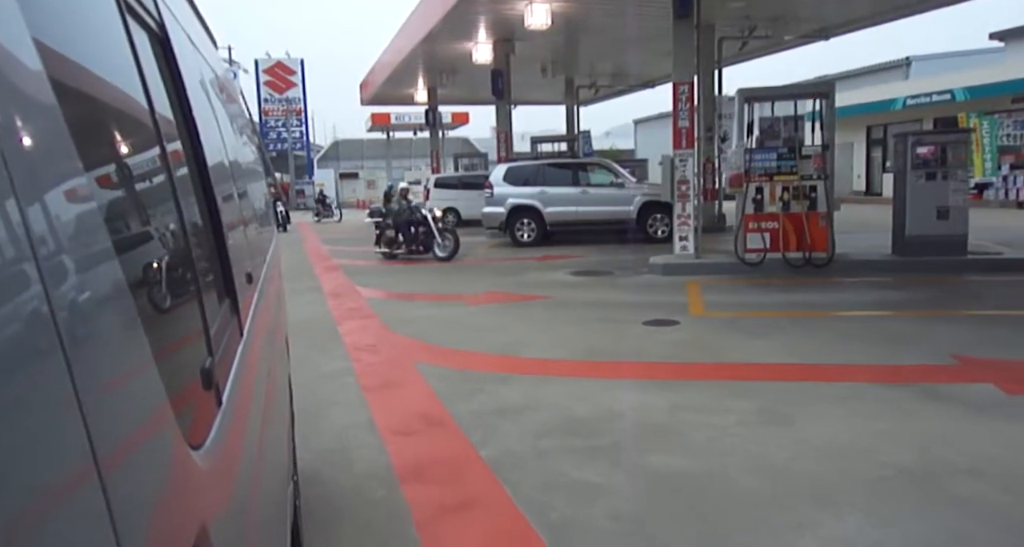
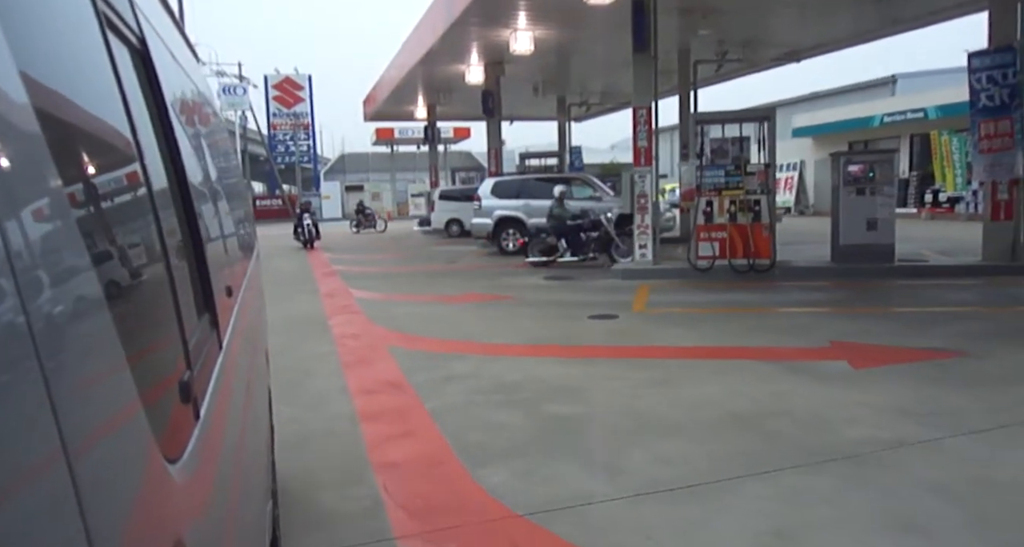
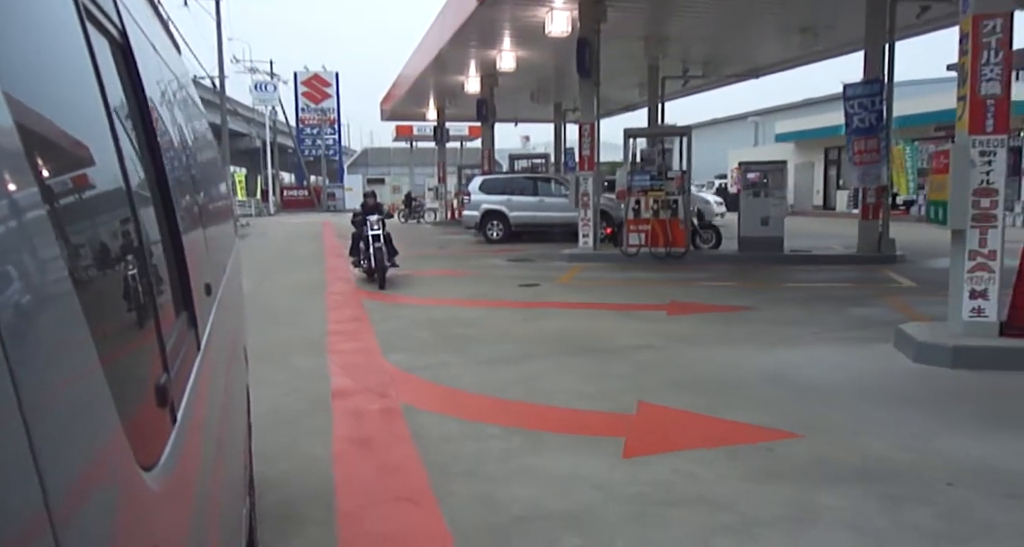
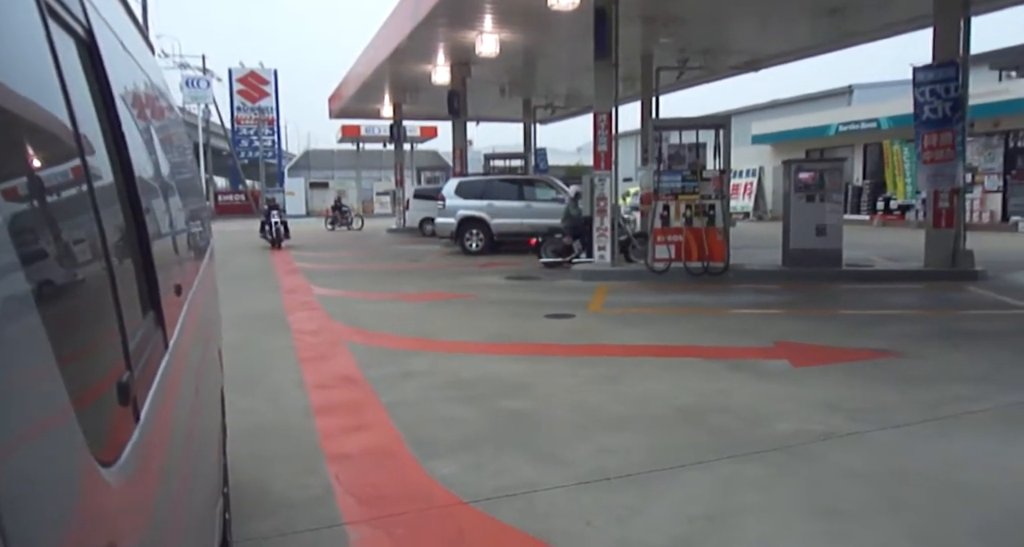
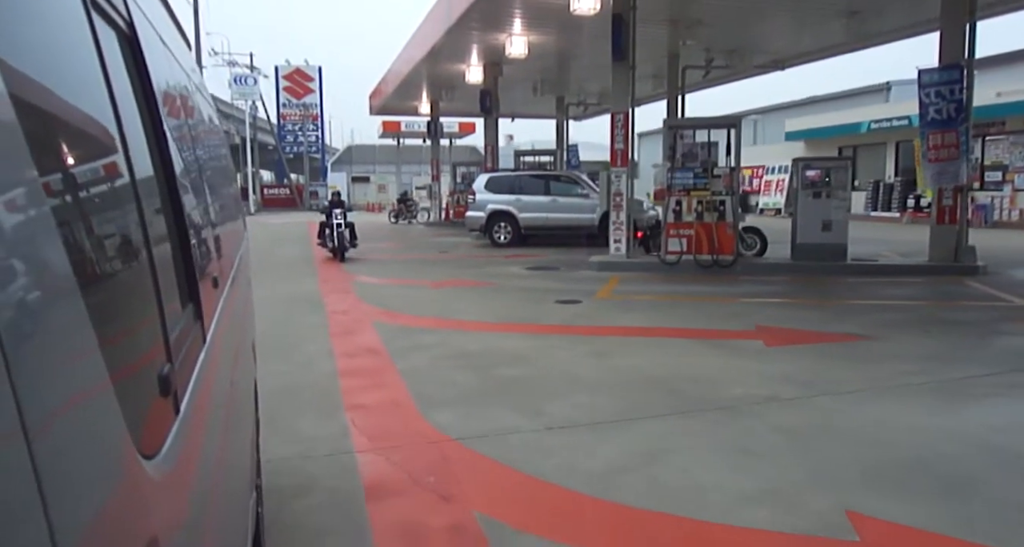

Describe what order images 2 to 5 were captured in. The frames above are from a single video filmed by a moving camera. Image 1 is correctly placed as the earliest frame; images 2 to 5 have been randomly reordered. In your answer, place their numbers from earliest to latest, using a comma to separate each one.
2, 4, 5, 3
